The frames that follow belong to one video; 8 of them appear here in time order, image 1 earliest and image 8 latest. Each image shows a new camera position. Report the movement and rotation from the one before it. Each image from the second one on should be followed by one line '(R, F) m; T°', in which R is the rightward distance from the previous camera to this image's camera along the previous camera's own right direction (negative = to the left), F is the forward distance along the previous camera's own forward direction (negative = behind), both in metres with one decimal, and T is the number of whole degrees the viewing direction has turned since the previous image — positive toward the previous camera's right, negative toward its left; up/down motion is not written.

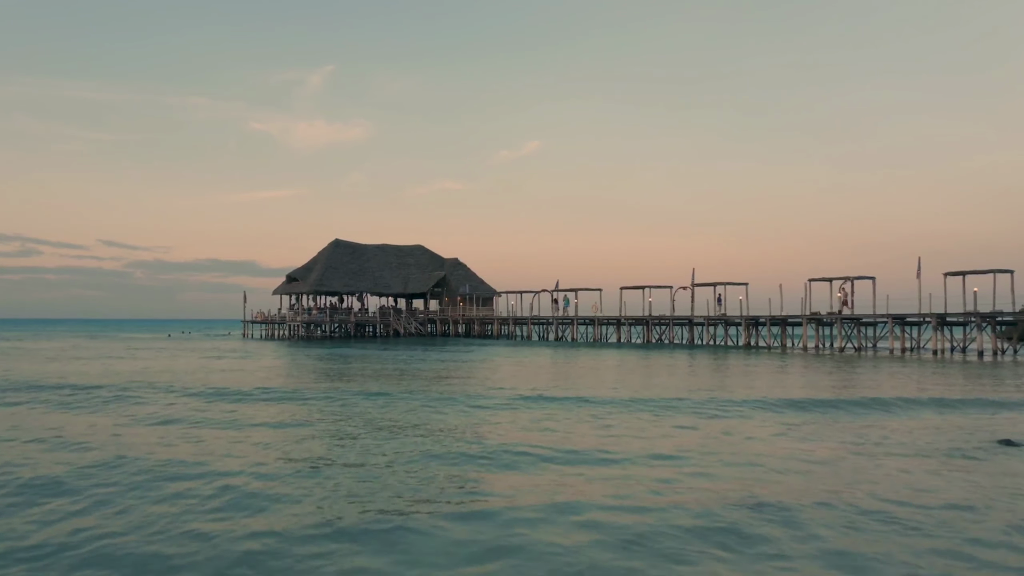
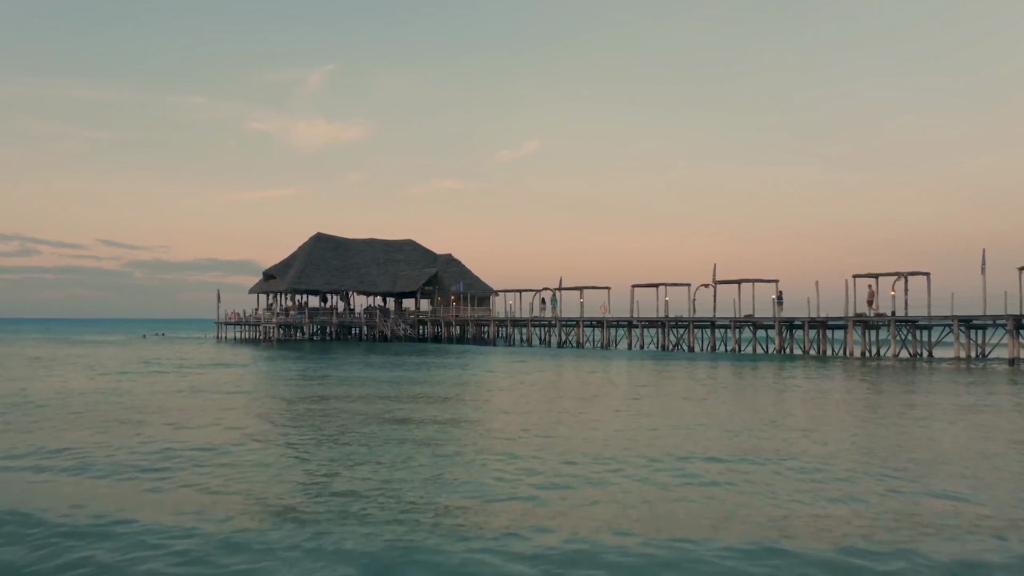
(+0.1, +6.2) m; 0°
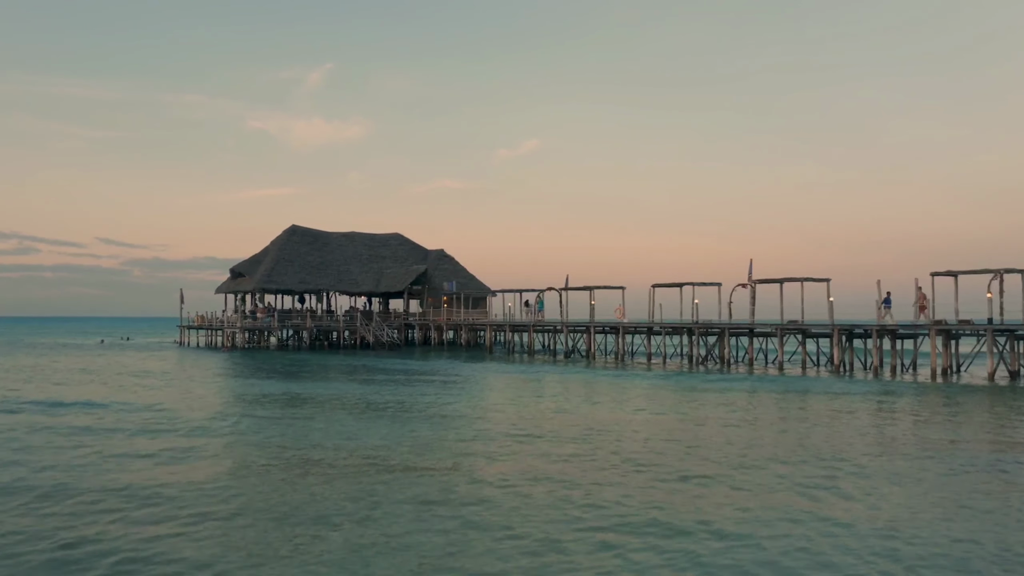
(0.0, +7.4) m; 0°
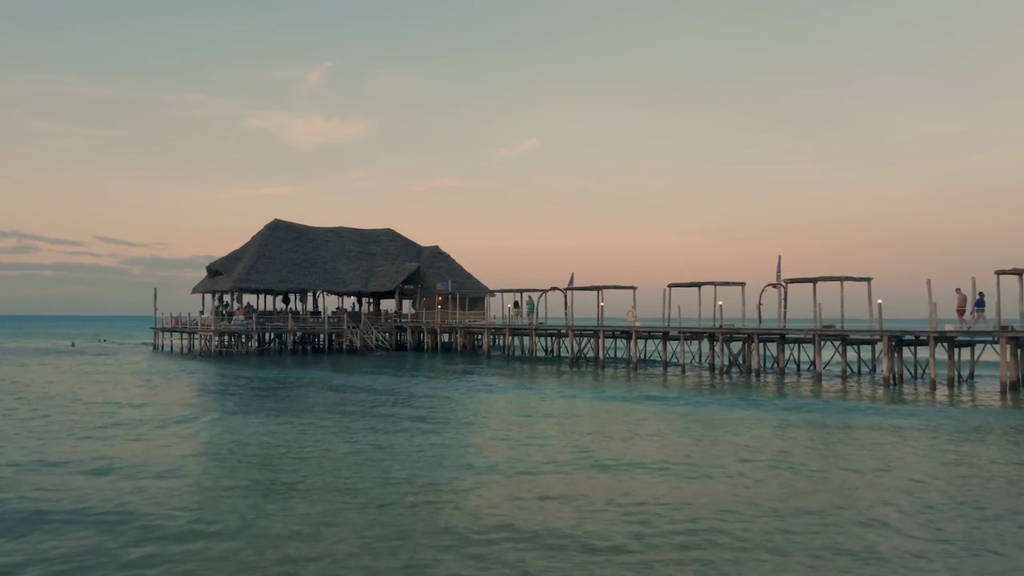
(0.0, +4.4) m; 0°
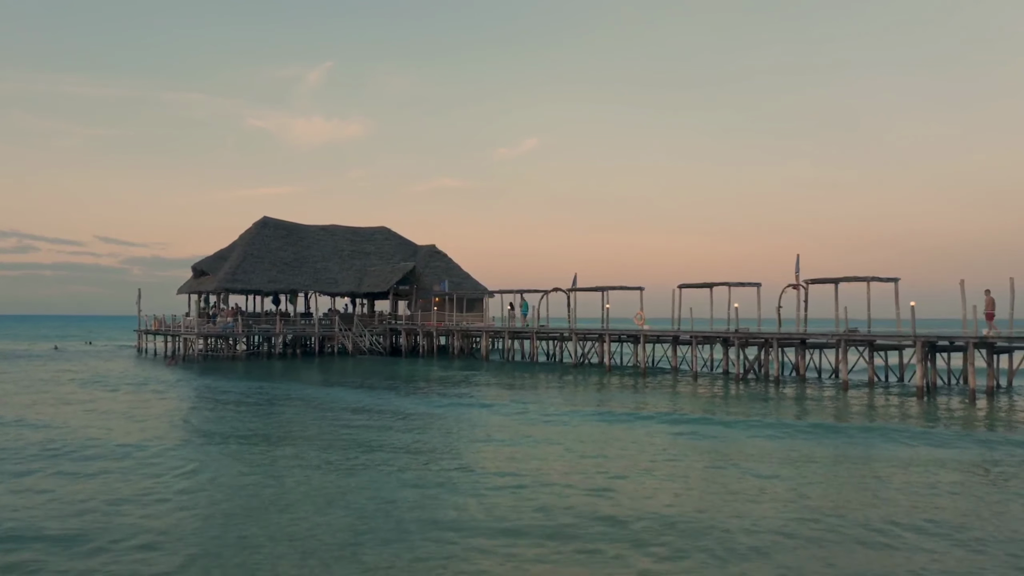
(0.0, +2.4) m; 0°
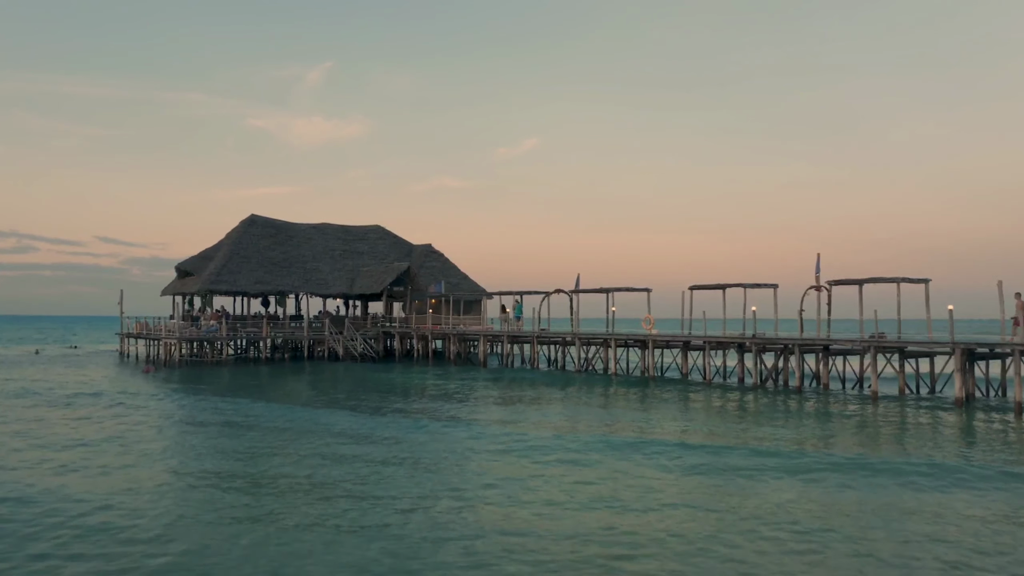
(0.0, +2.4) m; 0°
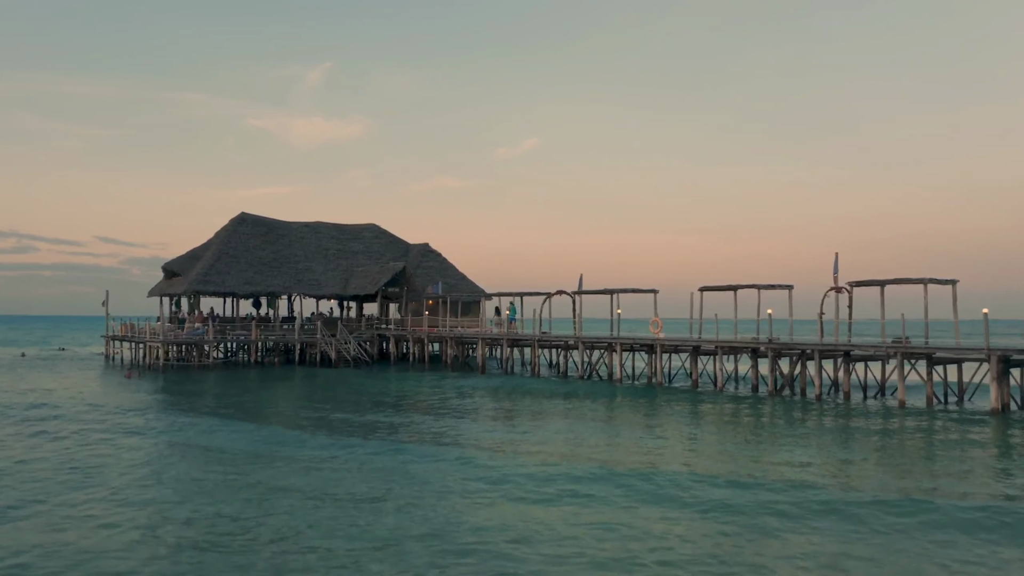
(0.0, +1.8) m; 0°
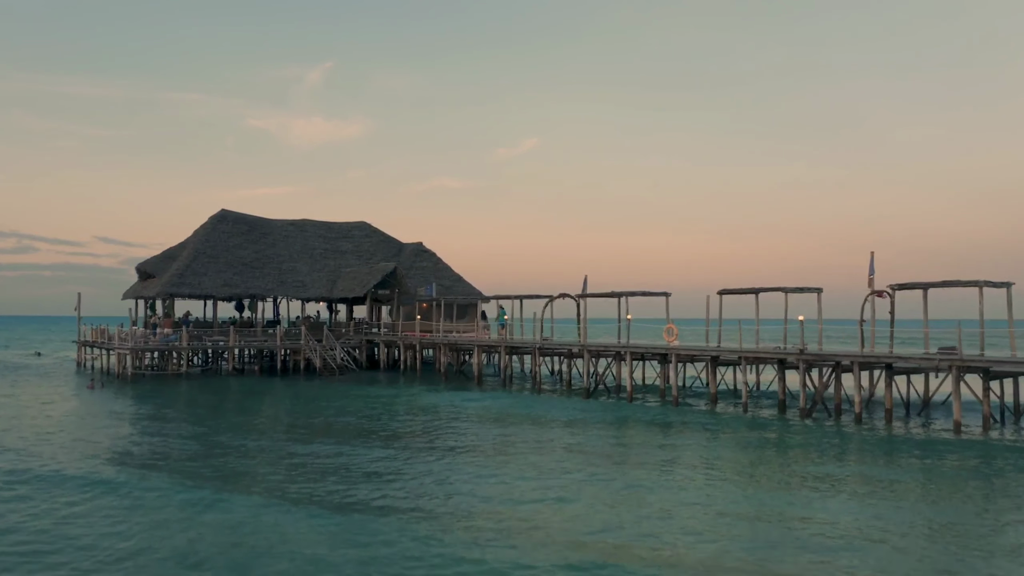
(0.0, +3.1) m; 0°
